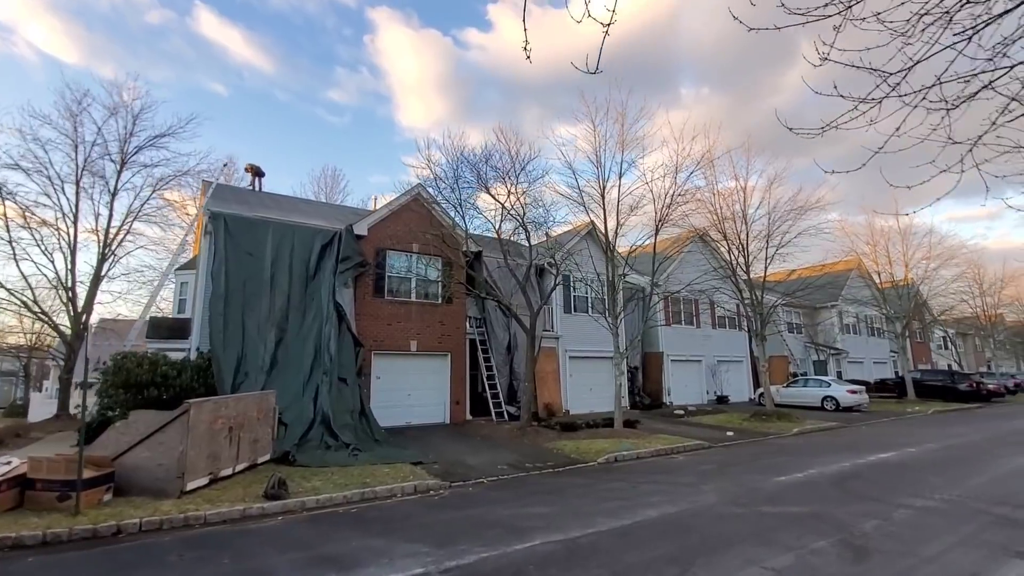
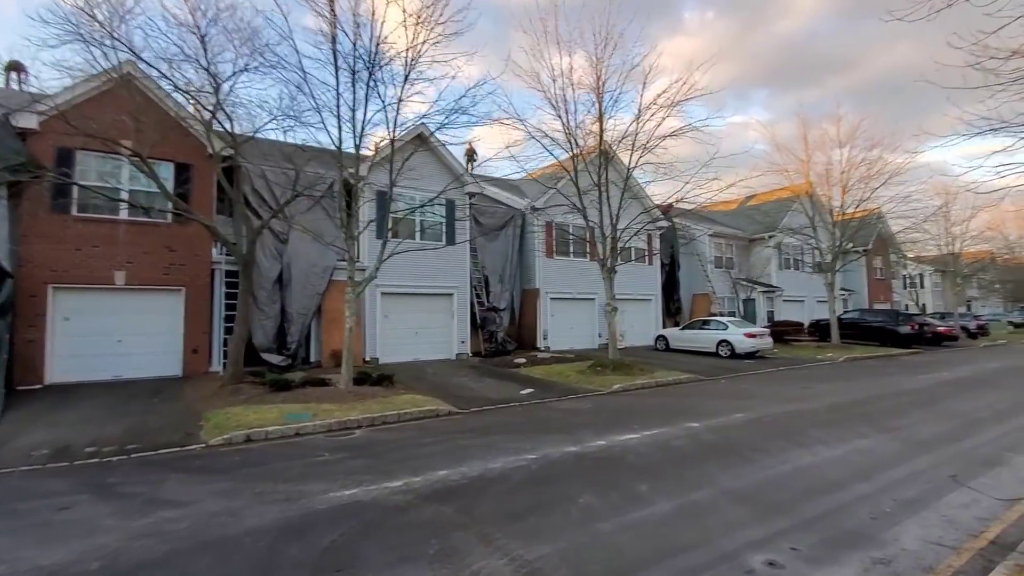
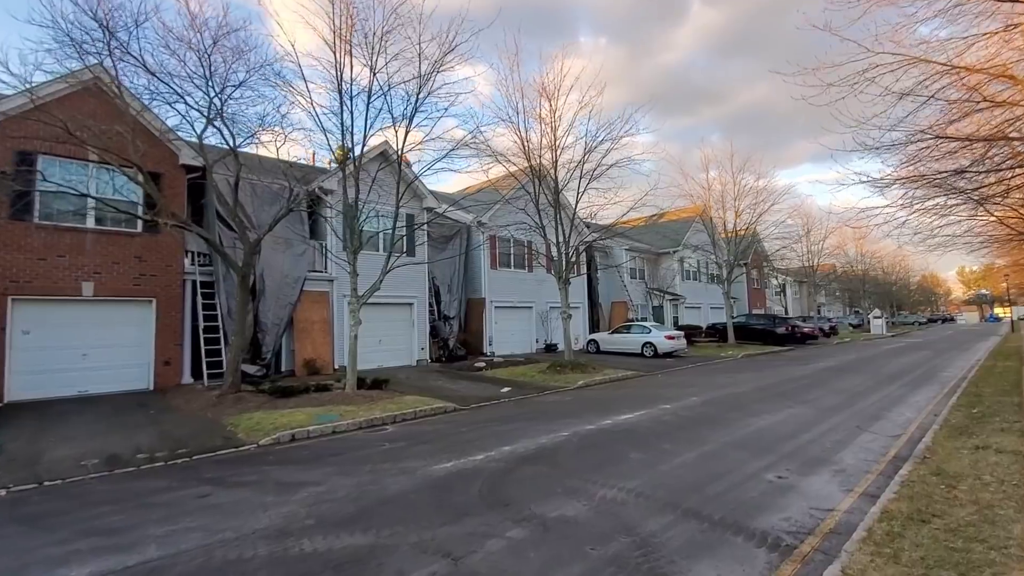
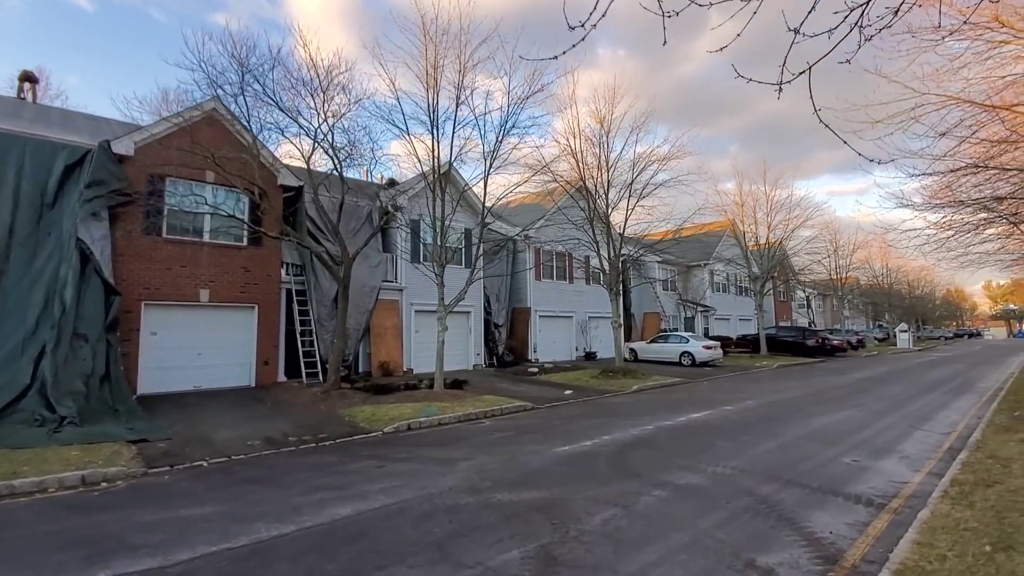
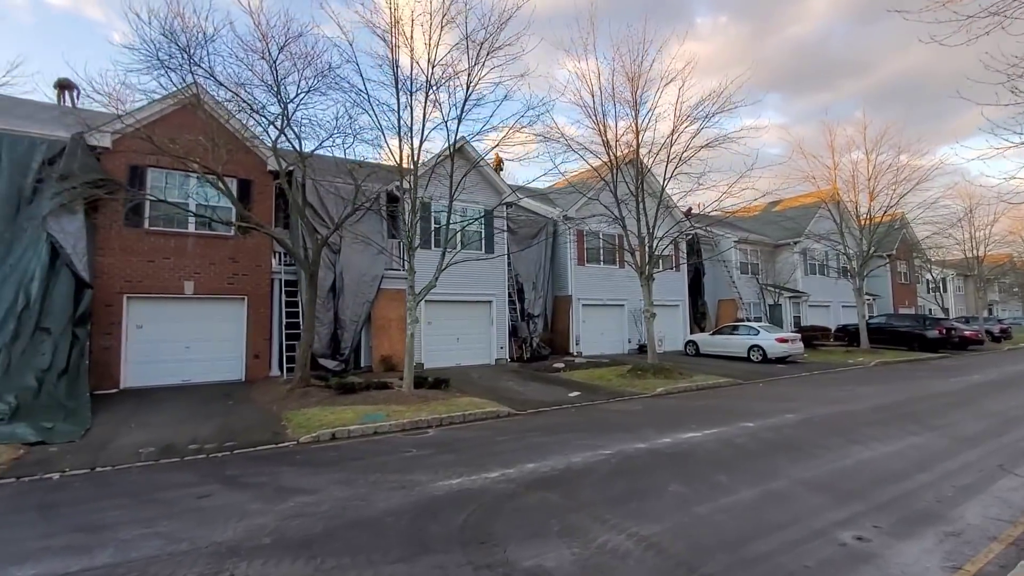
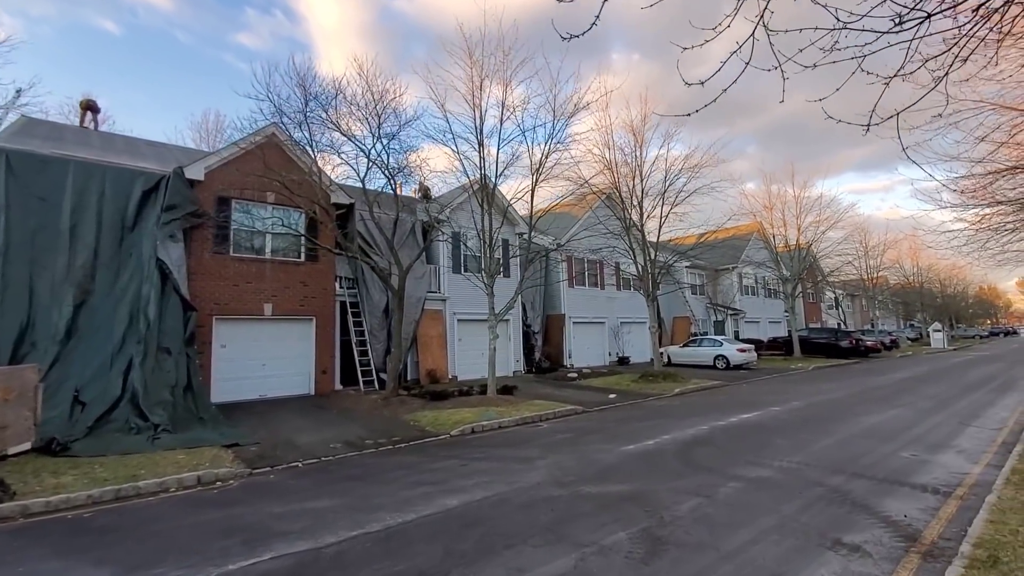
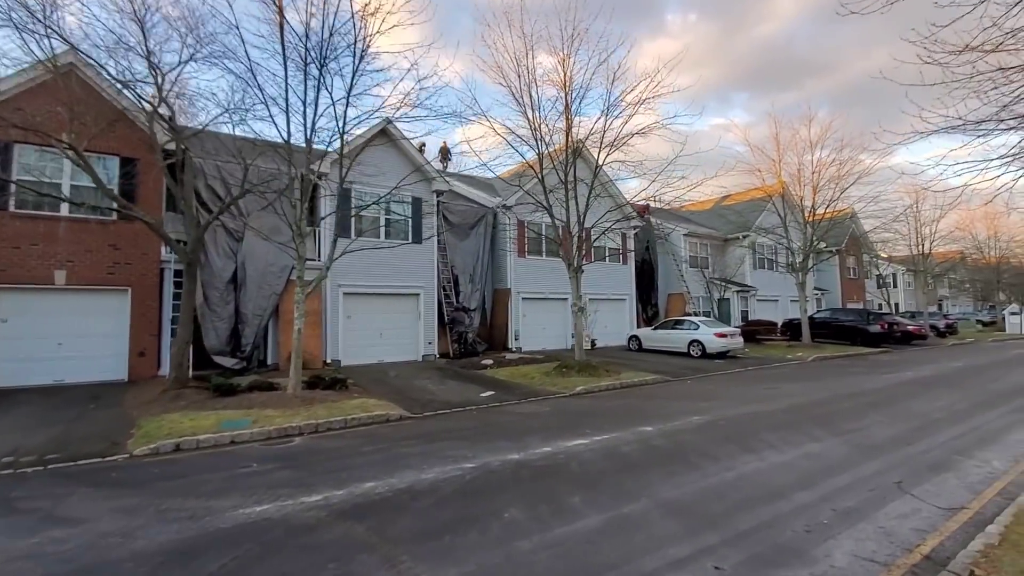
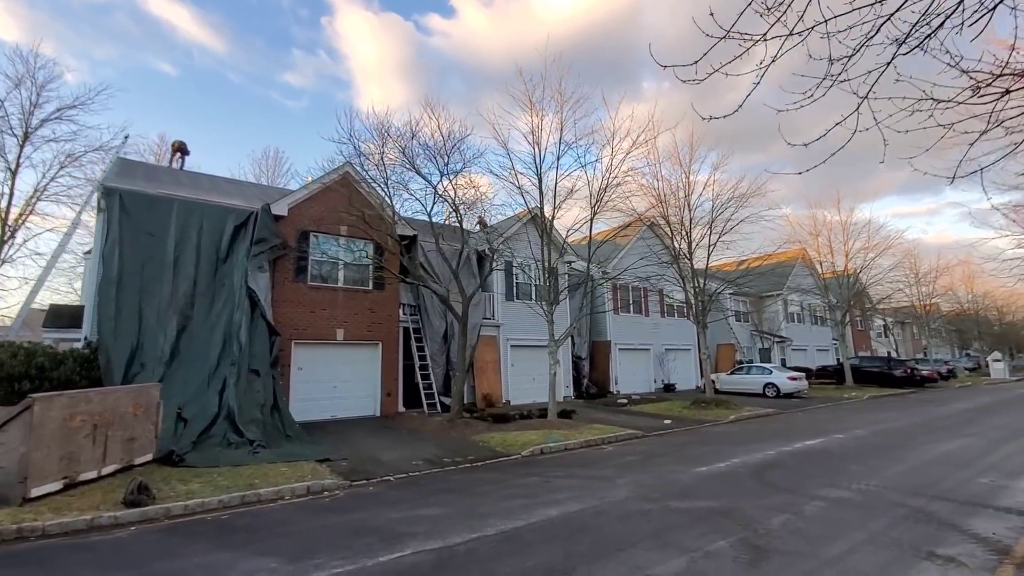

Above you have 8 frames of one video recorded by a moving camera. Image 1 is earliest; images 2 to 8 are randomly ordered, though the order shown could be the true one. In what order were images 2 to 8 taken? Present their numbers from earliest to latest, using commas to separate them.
8, 6, 4, 3, 5, 2, 7
